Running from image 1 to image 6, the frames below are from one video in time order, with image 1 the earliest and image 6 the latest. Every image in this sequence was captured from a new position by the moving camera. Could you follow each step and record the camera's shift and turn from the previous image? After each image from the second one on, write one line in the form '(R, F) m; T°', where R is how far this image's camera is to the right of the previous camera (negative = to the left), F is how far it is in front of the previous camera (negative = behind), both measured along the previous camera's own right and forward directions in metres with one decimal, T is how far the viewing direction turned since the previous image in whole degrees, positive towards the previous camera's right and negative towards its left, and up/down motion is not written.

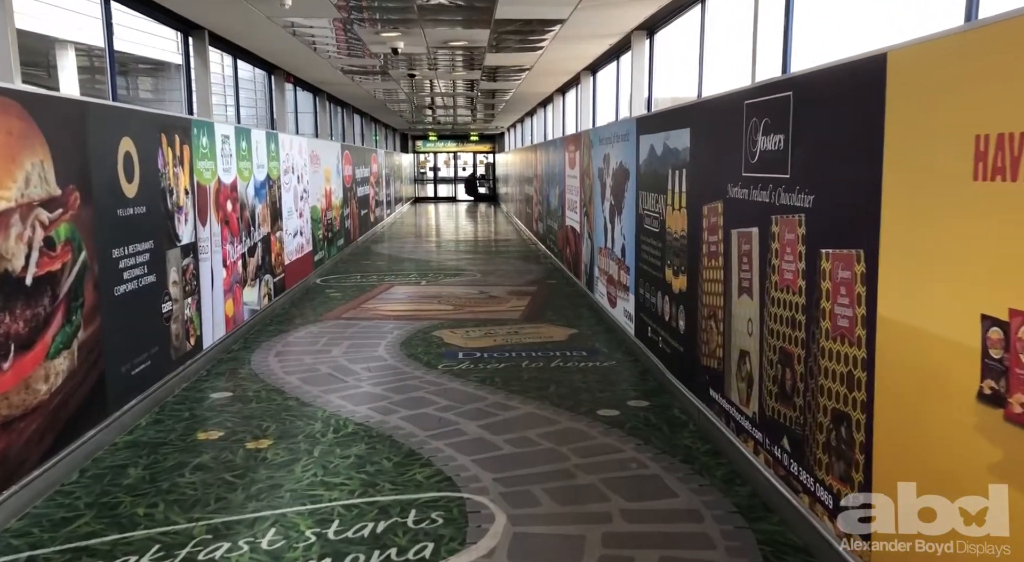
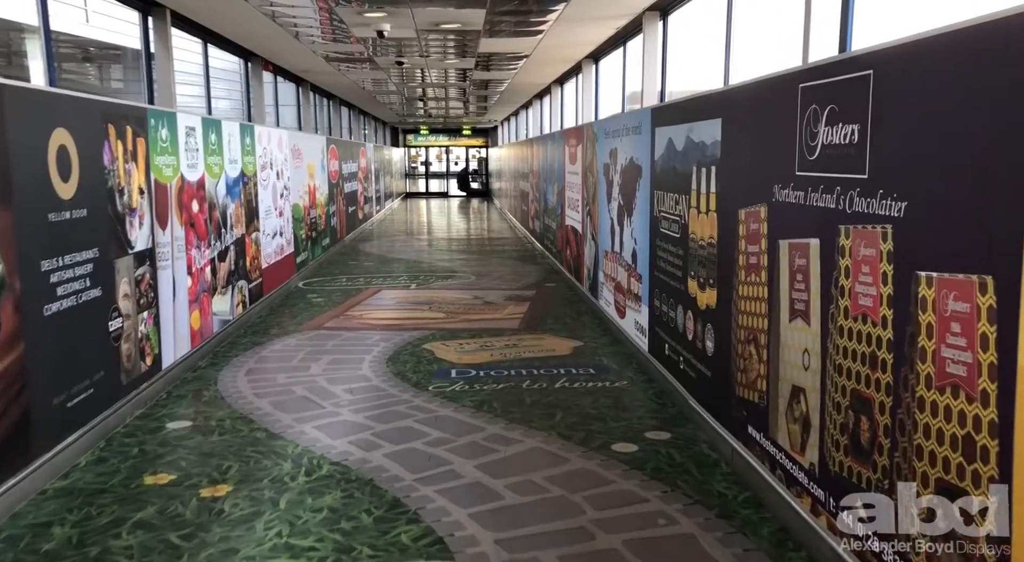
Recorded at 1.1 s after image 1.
(0.0, +0.6) m; +1°
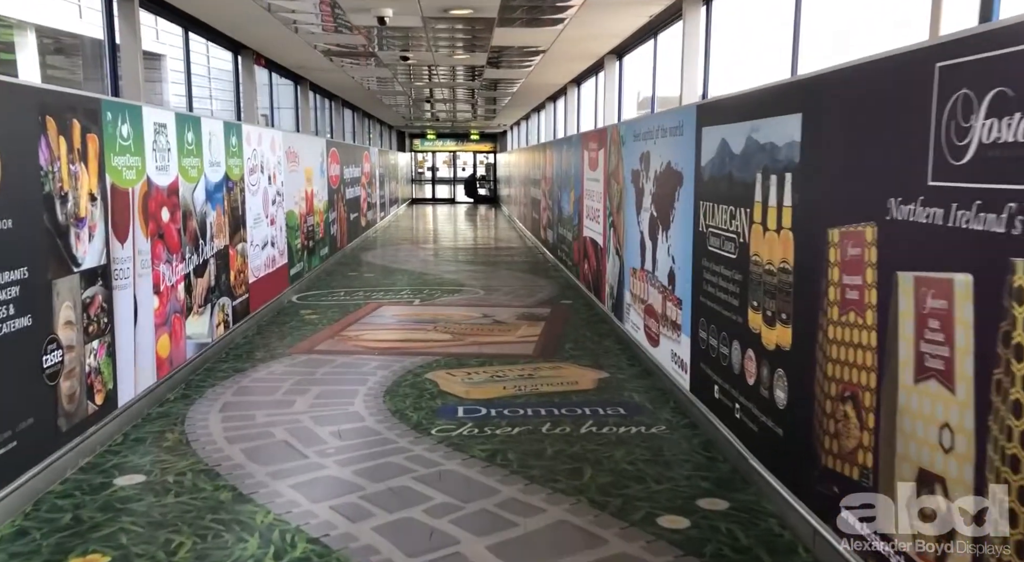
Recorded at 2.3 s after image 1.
(-0.1, +0.8) m; 0°
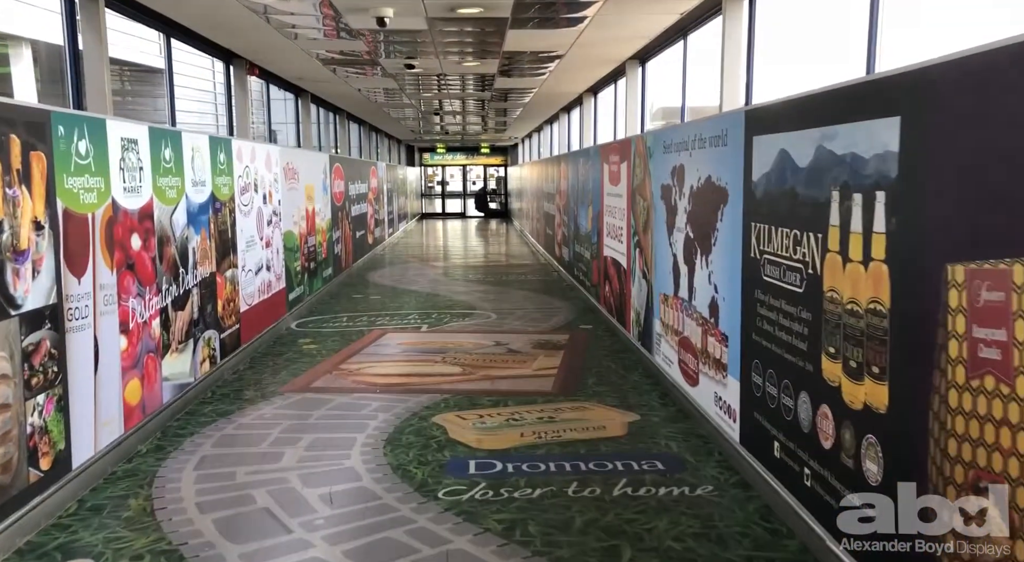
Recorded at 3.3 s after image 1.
(0.0, +0.6) m; -1°
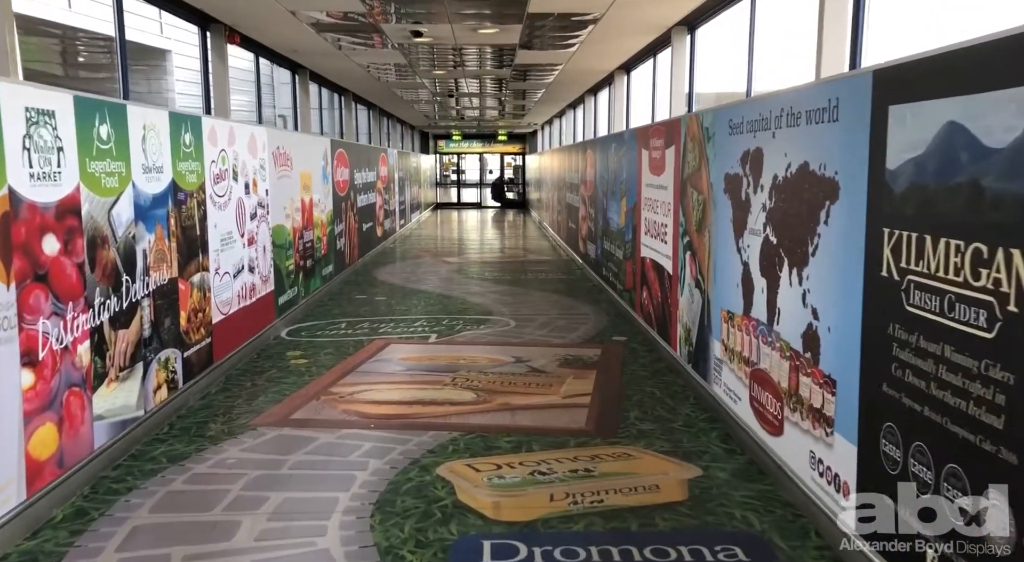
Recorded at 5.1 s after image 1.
(-0.1, +1.1) m; -1°
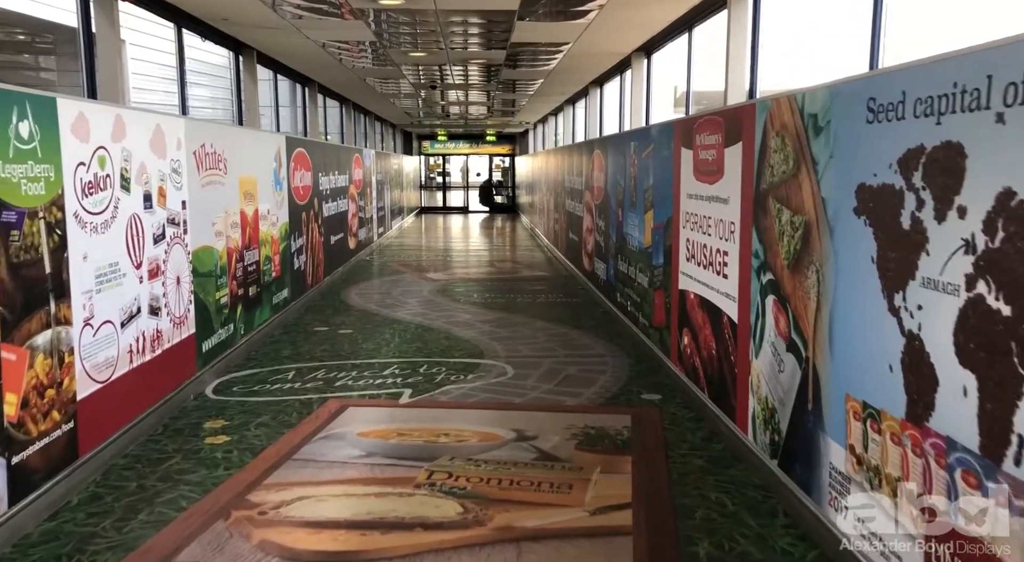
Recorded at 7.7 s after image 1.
(-0.1, +1.7) m; +1°
